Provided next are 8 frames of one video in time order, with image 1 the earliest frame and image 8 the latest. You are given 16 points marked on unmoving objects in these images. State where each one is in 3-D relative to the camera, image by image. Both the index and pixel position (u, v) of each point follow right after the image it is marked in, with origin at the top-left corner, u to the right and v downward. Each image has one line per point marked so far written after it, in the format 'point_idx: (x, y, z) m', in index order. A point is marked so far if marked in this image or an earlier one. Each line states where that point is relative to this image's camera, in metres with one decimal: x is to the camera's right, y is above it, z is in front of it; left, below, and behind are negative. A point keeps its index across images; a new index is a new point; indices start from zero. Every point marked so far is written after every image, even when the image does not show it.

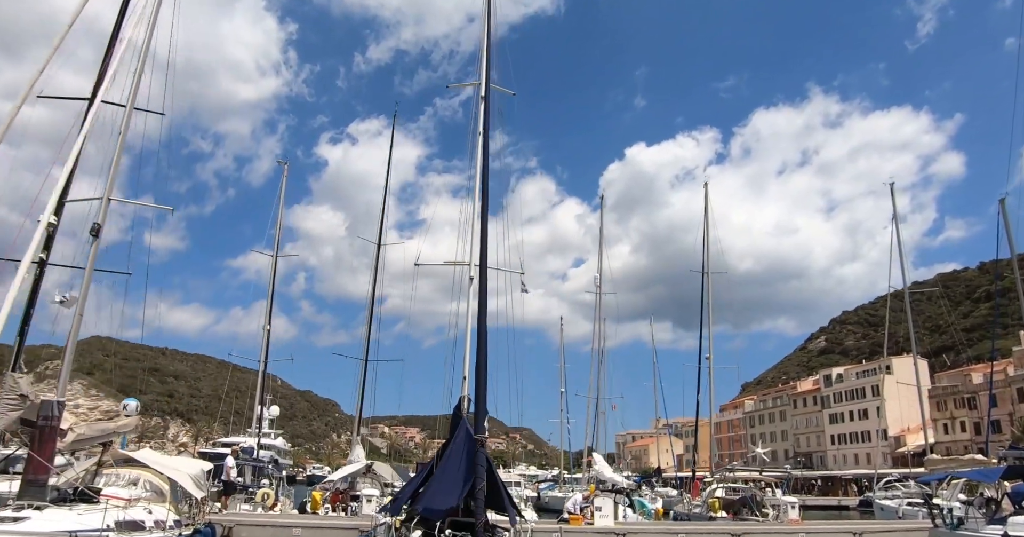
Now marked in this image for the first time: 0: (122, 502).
0: (-6.5, -3.9, +11.9) m
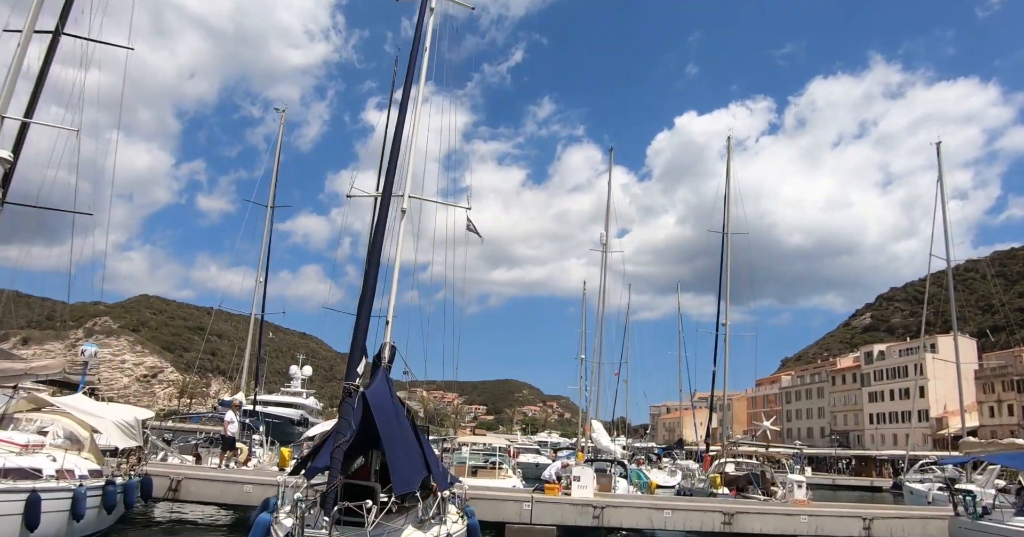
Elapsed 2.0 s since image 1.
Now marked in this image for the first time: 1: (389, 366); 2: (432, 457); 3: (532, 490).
0: (-7.6, -2.8, +11.0) m
1: (-1.8, -1.3, +10.4) m
2: (-1.2, -2.6, +10.0) m
3: (+0.5, -5.7, +18.5) m
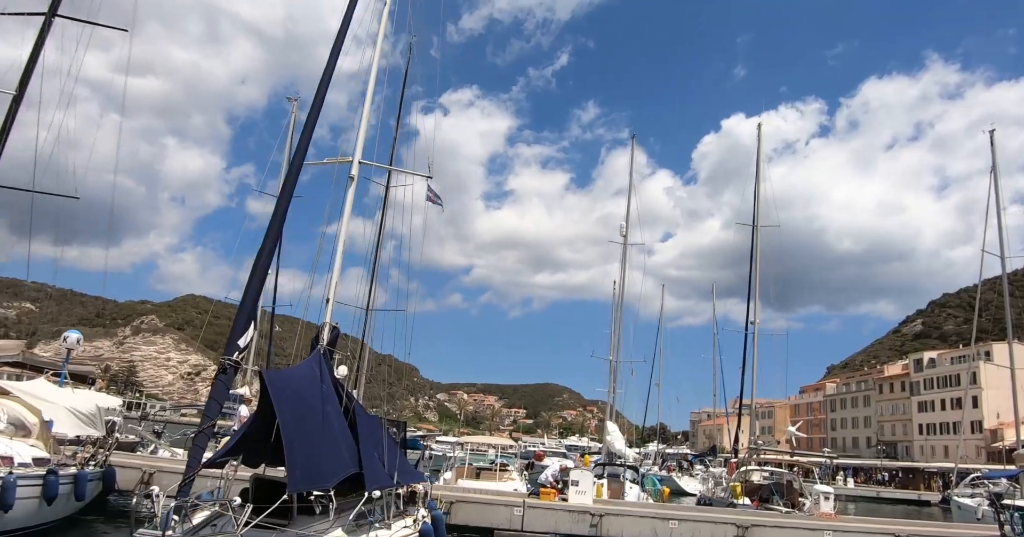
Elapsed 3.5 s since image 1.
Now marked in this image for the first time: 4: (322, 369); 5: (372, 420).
0: (-8.2, -2.4, +10.3) m
1: (-2.4, -1.0, +9.3) m
2: (-1.8, -2.3, +8.9) m
3: (+0.4, -5.5, +17.3) m
4: (-2.3, -1.2, +8.6) m
5: (-1.9, -2.0, +9.4) m
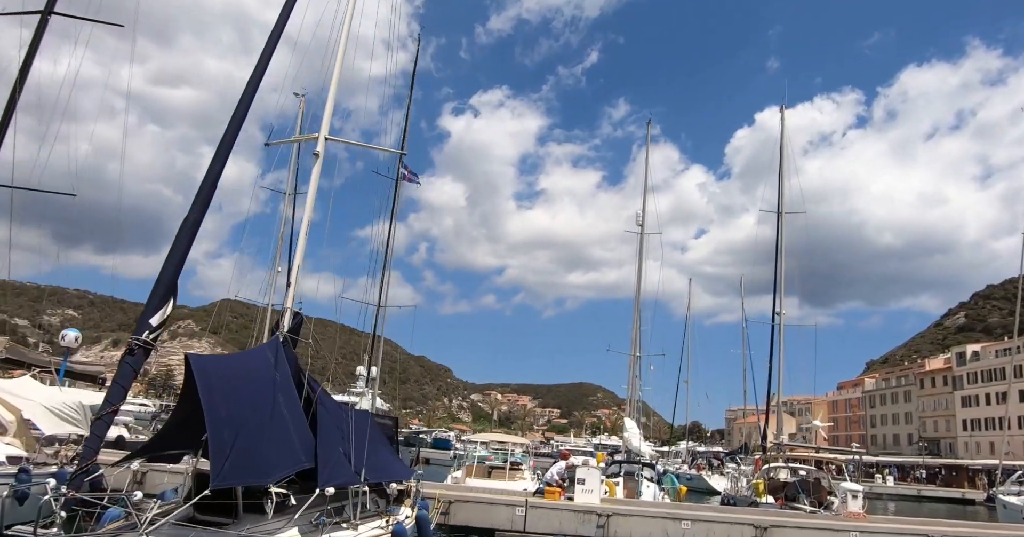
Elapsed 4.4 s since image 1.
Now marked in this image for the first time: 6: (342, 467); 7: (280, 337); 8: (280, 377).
0: (-8.4, -2.4, +10.0) m
1: (-2.8, -0.8, +8.8) m
2: (-2.1, -2.1, +8.3) m
3: (+0.5, -5.2, +16.6) m
4: (-2.6, -1.0, +8.0) m
5: (-2.2, -1.8, +8.9) m
6: (-2.0, -2.3, +8.3) m
7: (-2.8, -0.8, +8.6) m
8: (-2.6, -1.1, +7.9) m
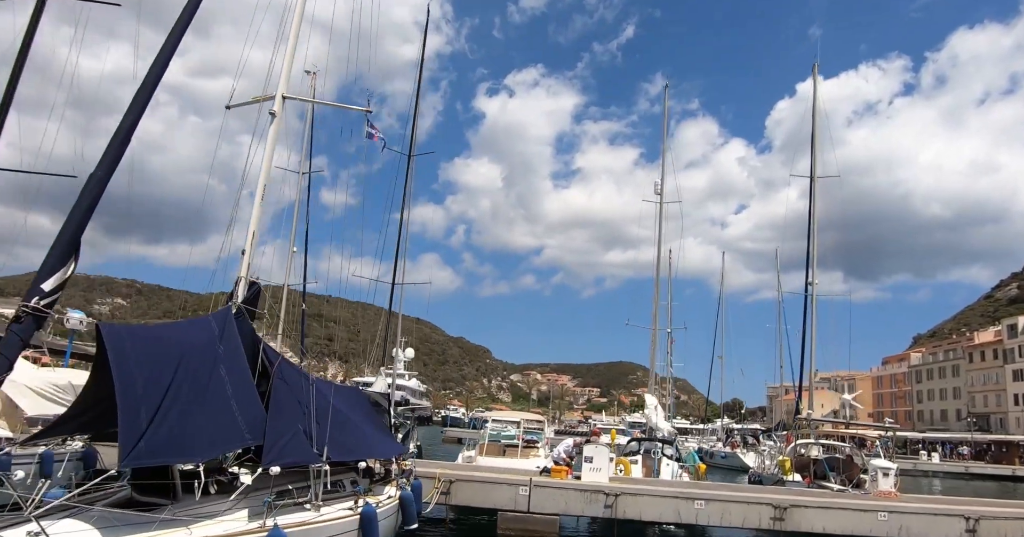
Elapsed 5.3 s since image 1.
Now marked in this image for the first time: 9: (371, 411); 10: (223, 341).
0: (-8.7, -2.1, +9.9) m
1: (-3.1, -0.4, +8.3) m
2: (-2.5, -1.8, +7.9) m
3: (+0.6, -4.6, +16.1) m
4: (-3.1, -0.7, +7.5) m
5: (-2.5, -1.4, +8.4) m
6: (-2.4, -2.0, +7.9) m
7: (-3.2, -0.5, +8.1) m
8: (-3.0, -0.8, +7.4) m
9: (-2.4, -2.4, +12.2) m
10: (-3.0, -0.8, +7.5) m
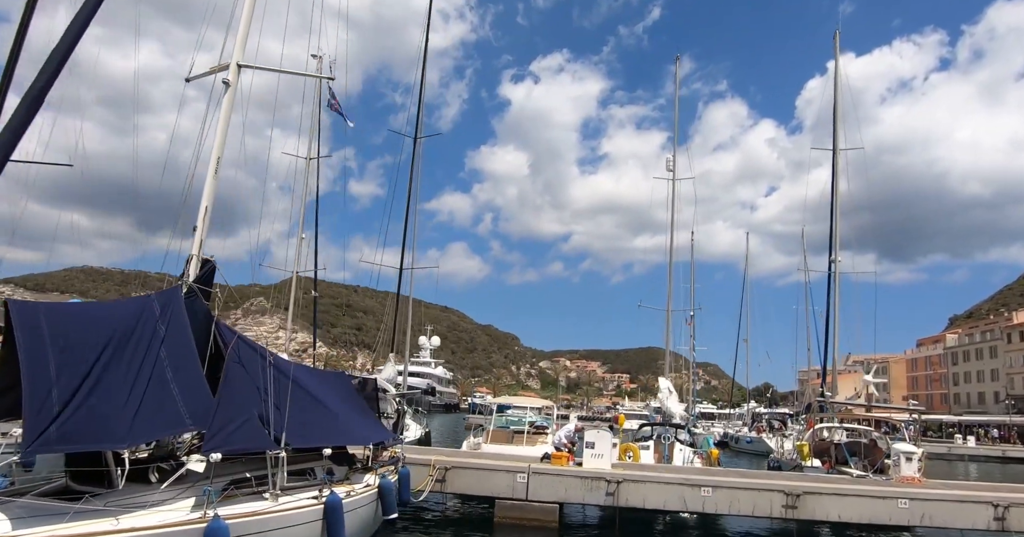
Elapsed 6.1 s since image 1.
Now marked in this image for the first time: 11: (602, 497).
0: (-9.0, -1.9, +9.7) m
1: (-3.5, -0.2, +7.9) m
2: (-2.8, -1.5, +7.4) m
3: (+0.6, -4.2, +15.5) m
4: (-3.4, -0.4, +7.1) m
5: (-2.9, -1.2, +7.9) m
6: (-2.7, -1.7, +7.4) m
7: (-3.6, -0.2, +7.7) m
8: (-3.4, -0.6, +7.0) m
9: (-2.5, -2.1, +11.7) m
10: (-3.4, -0.5, +7.0) m
11: (+1.8, -4.6, +14.2) m
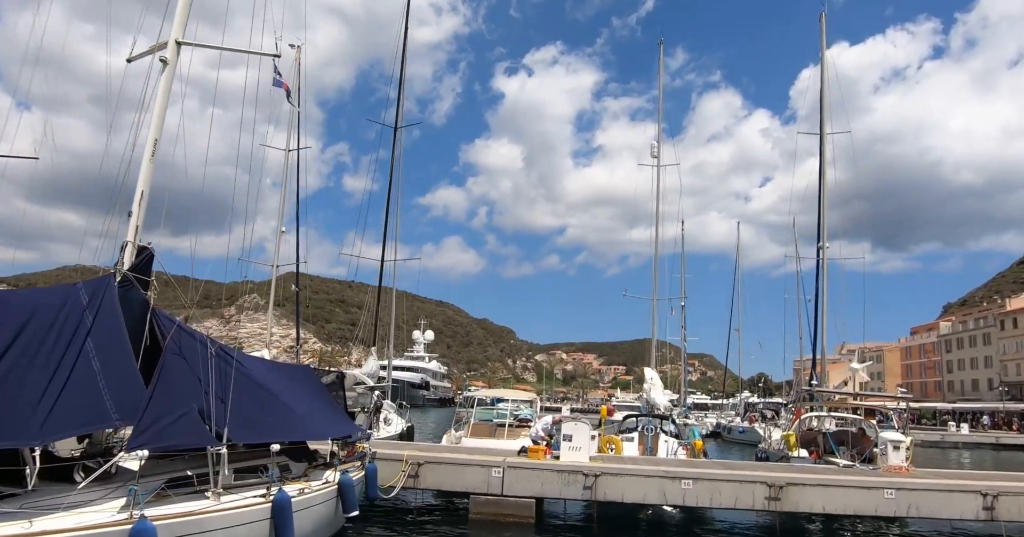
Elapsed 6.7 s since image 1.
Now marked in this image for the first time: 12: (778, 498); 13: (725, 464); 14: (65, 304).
0: (-9.5, -1.8, +9.2) m
1: (-4.0, -0.1, +7.4) m
2: (-3.3, -1.4, +7.0) m
3: (+0.1, -3.9, +15.2) m
4: (-3.9, -0.3, +6.7) m
5: (-3.3, -1.0, +7.5) m
6: (-3.2, -1.6, +7.0) m
7: (-4.0, -0.1, +7.2) m
8: (-3.9, -0.5, +6.6) m
9: (-3.0, -1.9, +11.3) m
10: (-3.9, -0.4, +6.6) m
11: (+1.3, -4.3, +13.8) m
12: (+5.3, -4.6, +14.2) m
13: (+5.0, -4.5, +16.5) m
14: (-4.0, -0.4, +6.4) m
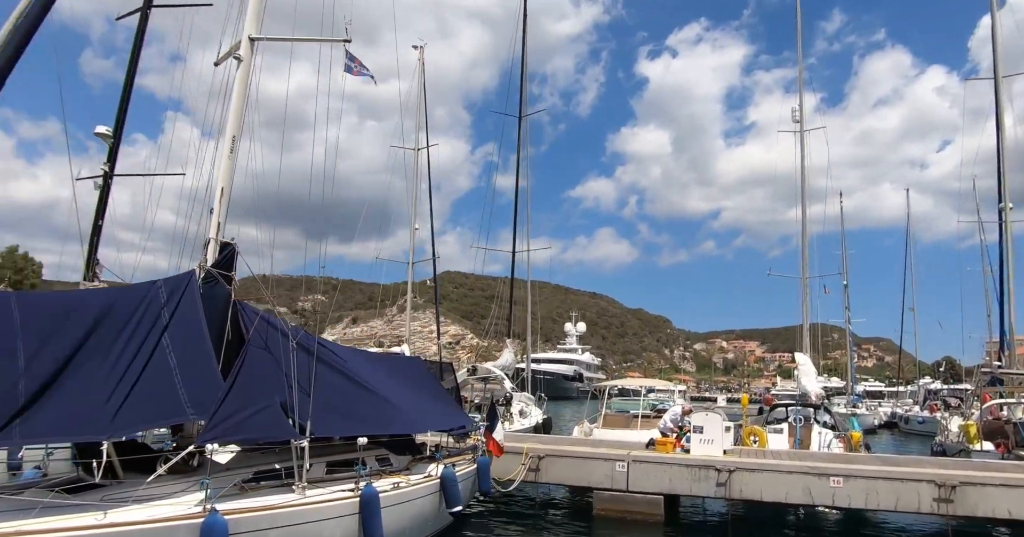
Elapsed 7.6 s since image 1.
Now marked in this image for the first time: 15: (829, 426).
0: (-8.0, -2.1, +10.5) m
1: (-3.2, -0.1, +7.6) m
2: (-2.5, -1.3, +7.0) m
3: (+2.7, -3.6, +14.3) m
4: (-3.3, -0.3, +6.8) m
5: (-2.5, -1.0, +7.6) m
6: (-2.4, -1.5, +7.0) m
7: (-3.3, -0.1, +7.4) m
8: (-3.2, -0.5, +6.7) m
9: (-1.3, -1.8, +11.2) m
10: (-3.2, -0.4, +6.8) m
11: (+3.6, -3.9, +12.7) m
12: (+7.6, -4.0, +12.3) m
13: (+7.8, -3.9, +14.6) m
14: (-3.4, -0.4, +6.6) m
15: (+8.5, -4.2, +18.8) m
